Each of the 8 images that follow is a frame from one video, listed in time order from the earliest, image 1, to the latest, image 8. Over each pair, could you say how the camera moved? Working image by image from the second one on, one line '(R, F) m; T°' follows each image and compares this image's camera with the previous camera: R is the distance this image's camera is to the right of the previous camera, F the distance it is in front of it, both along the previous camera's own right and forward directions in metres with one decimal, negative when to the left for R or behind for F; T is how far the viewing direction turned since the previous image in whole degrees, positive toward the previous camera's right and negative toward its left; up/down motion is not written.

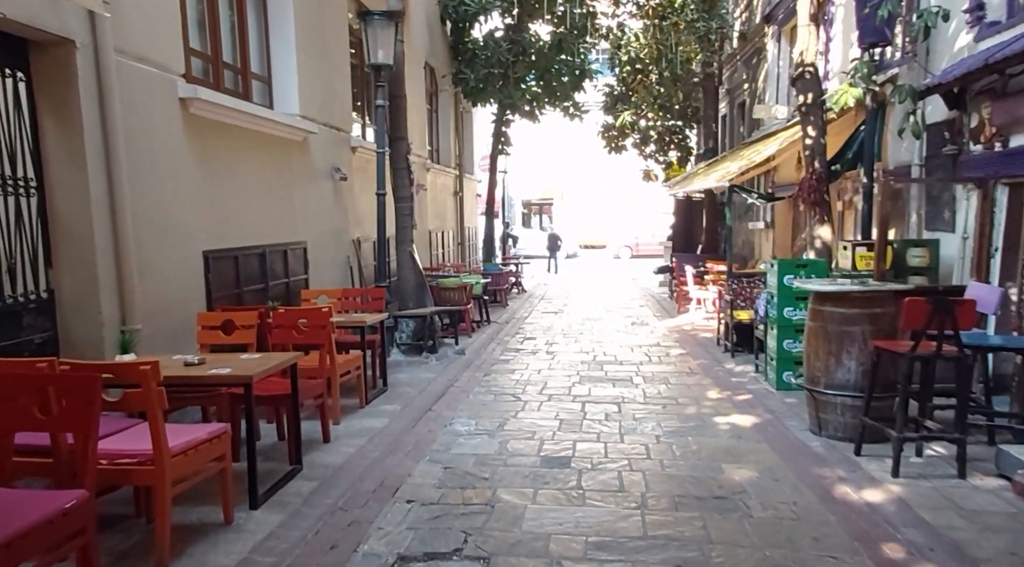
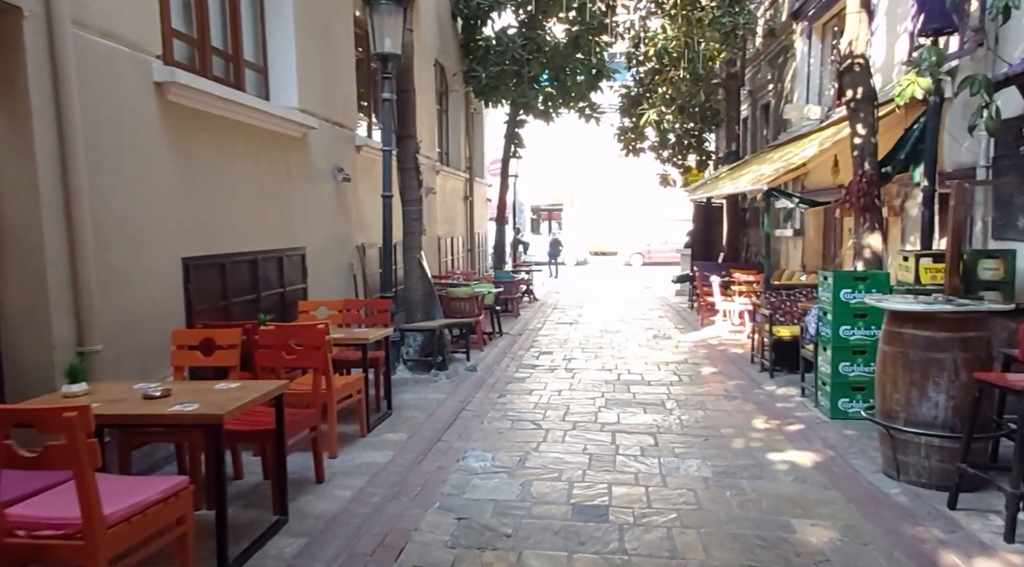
(-0.1, +0.8) m; -1°
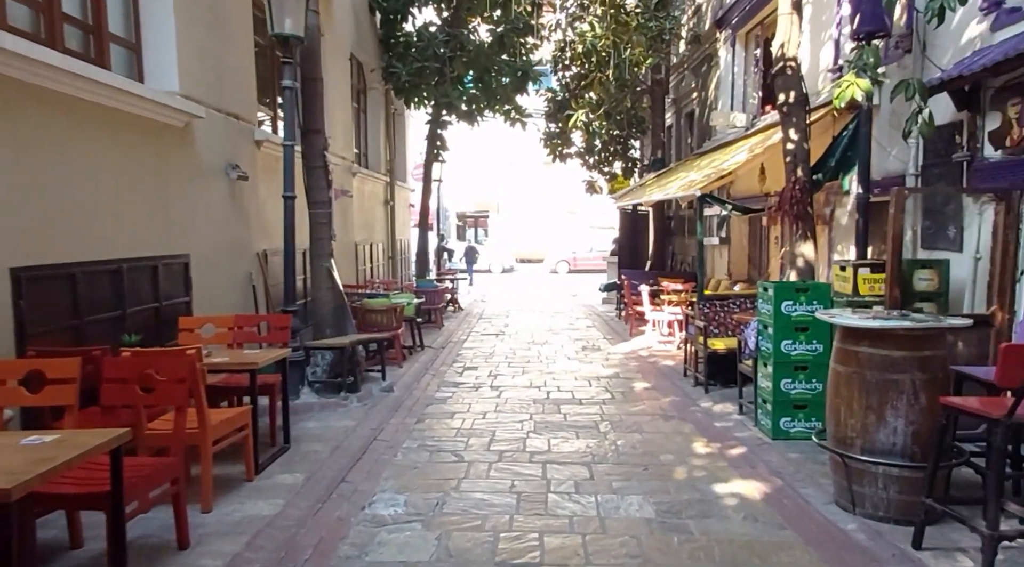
(0.0, +0.6) m; +5°
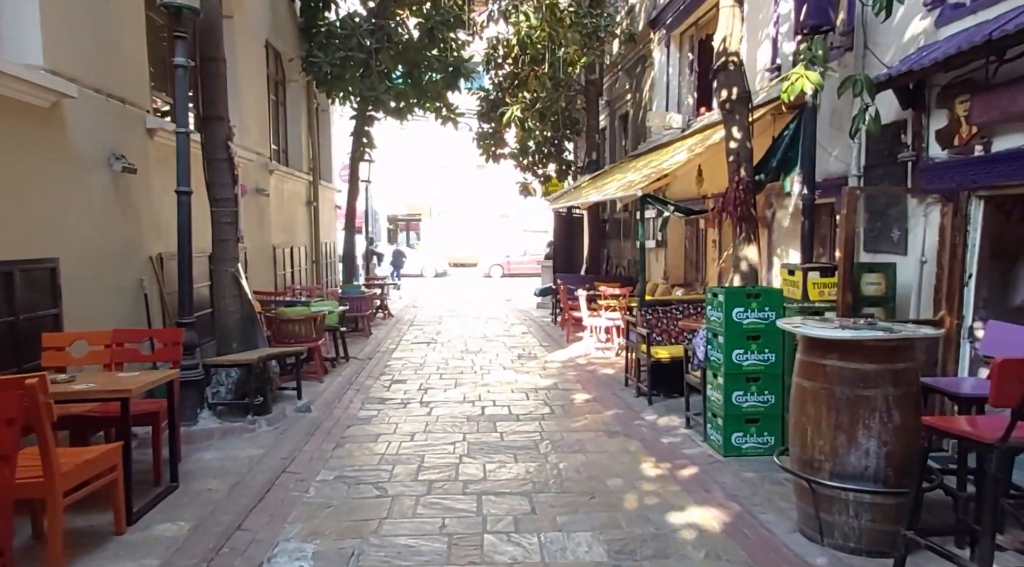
(0.0, +0.6) m; +5°
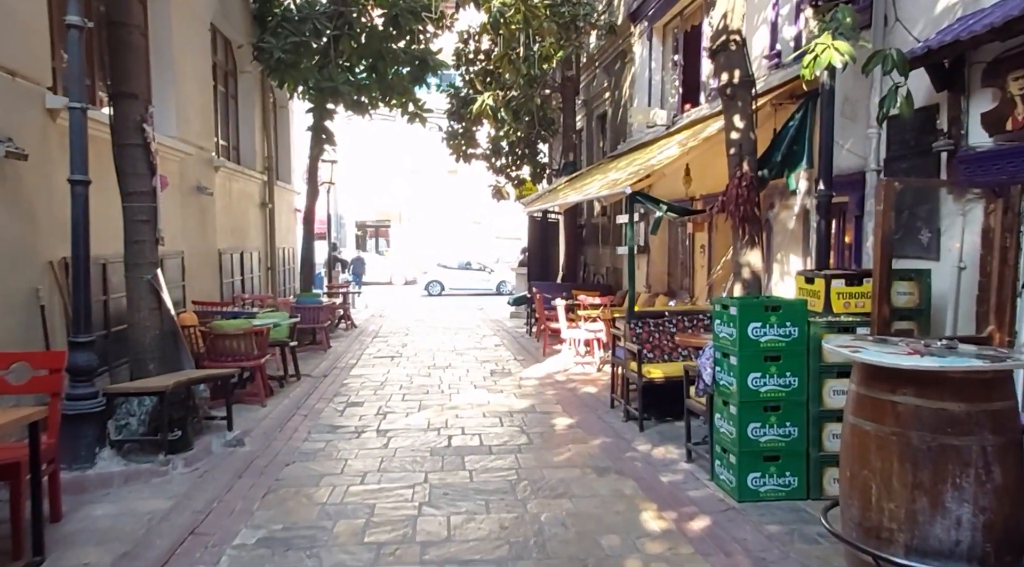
(0.0, +1.0) m; +2°
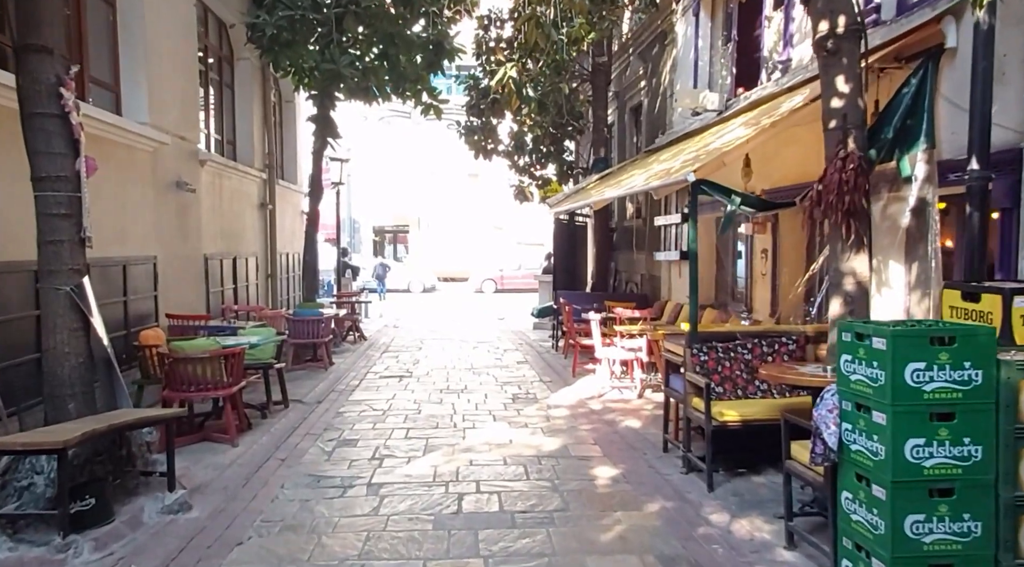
(-0.1, +1.5) m; -2°
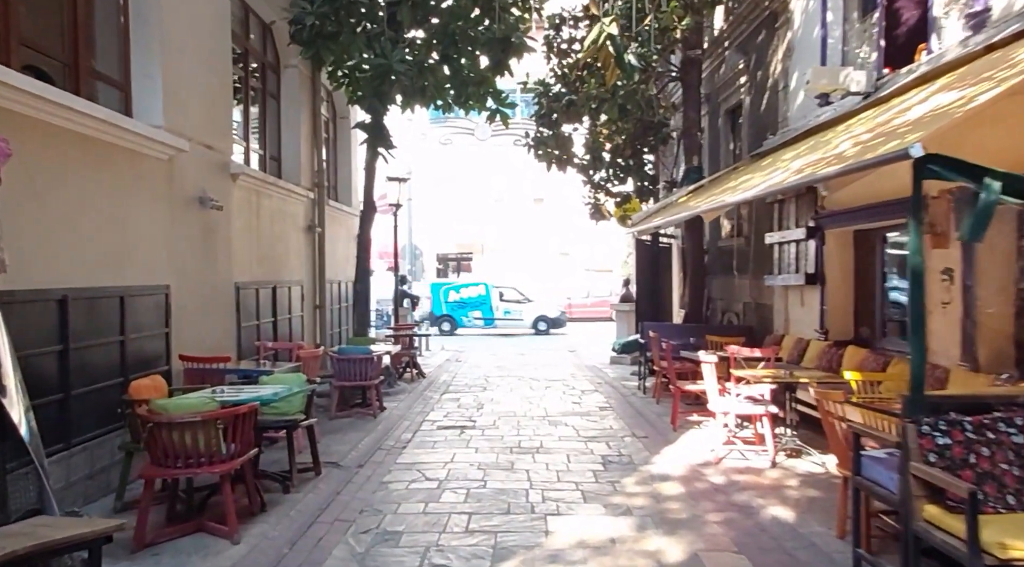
(-0.2, +1.9) m; -4°
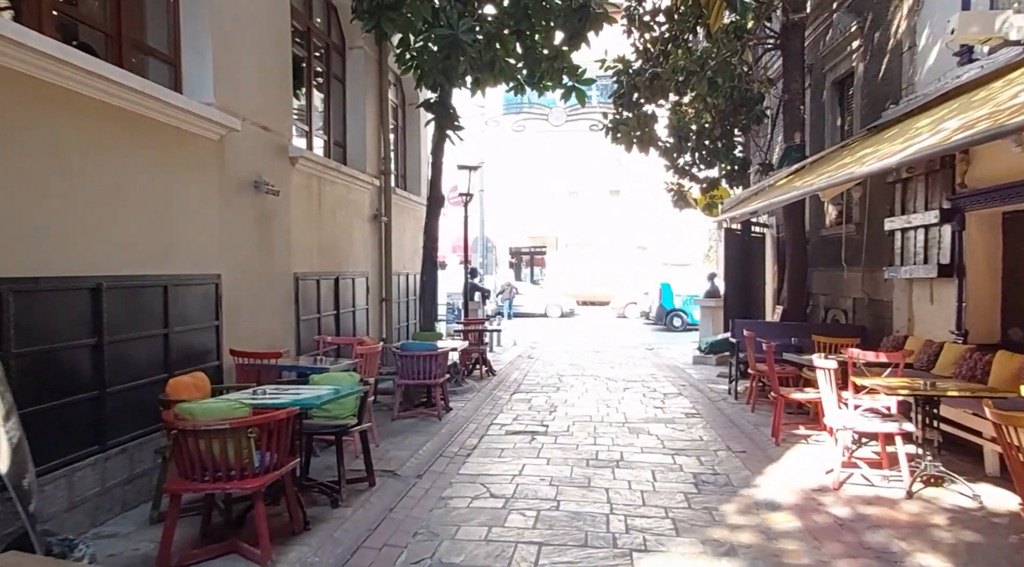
(0.0, +0.9) m; -5°
